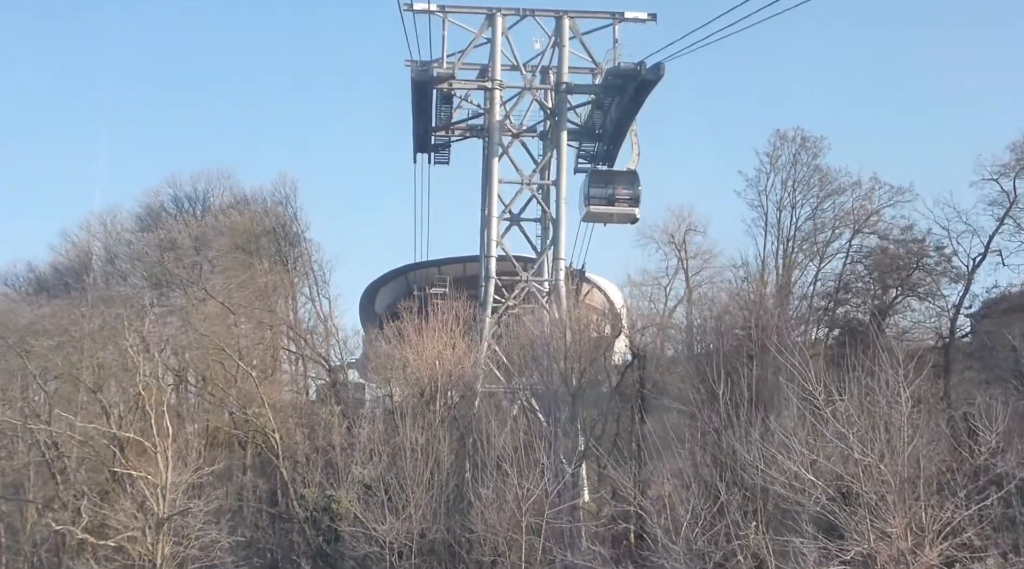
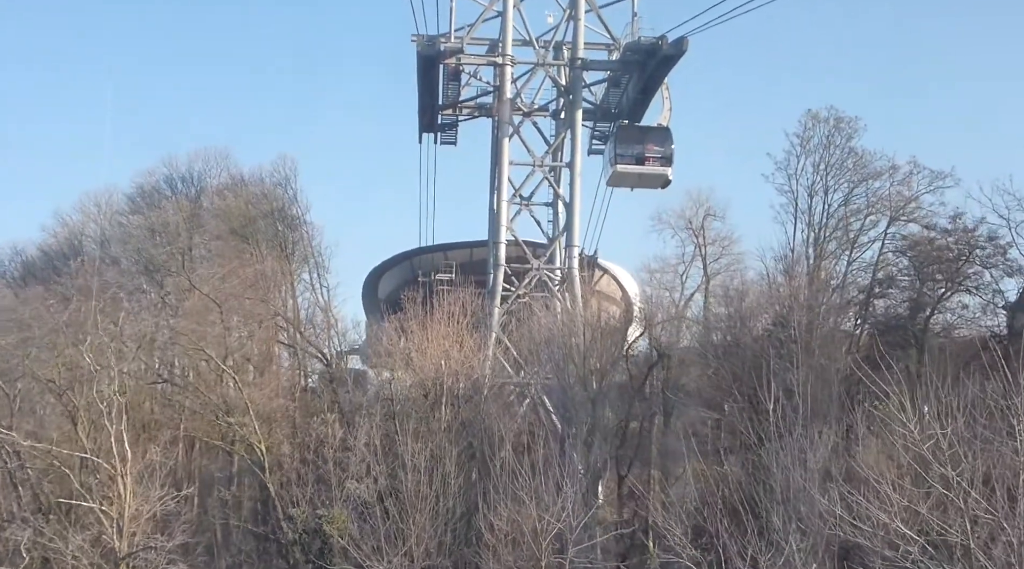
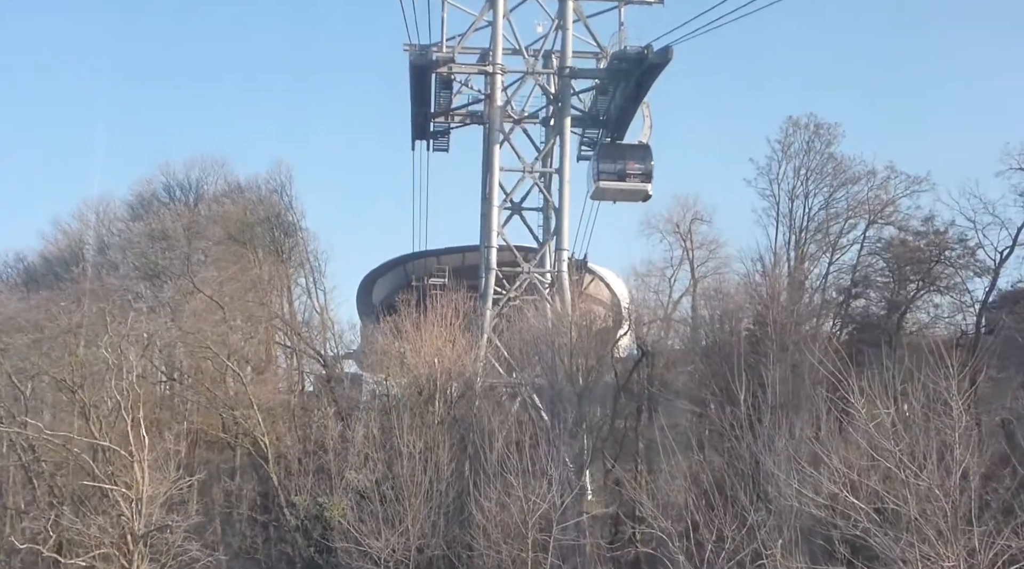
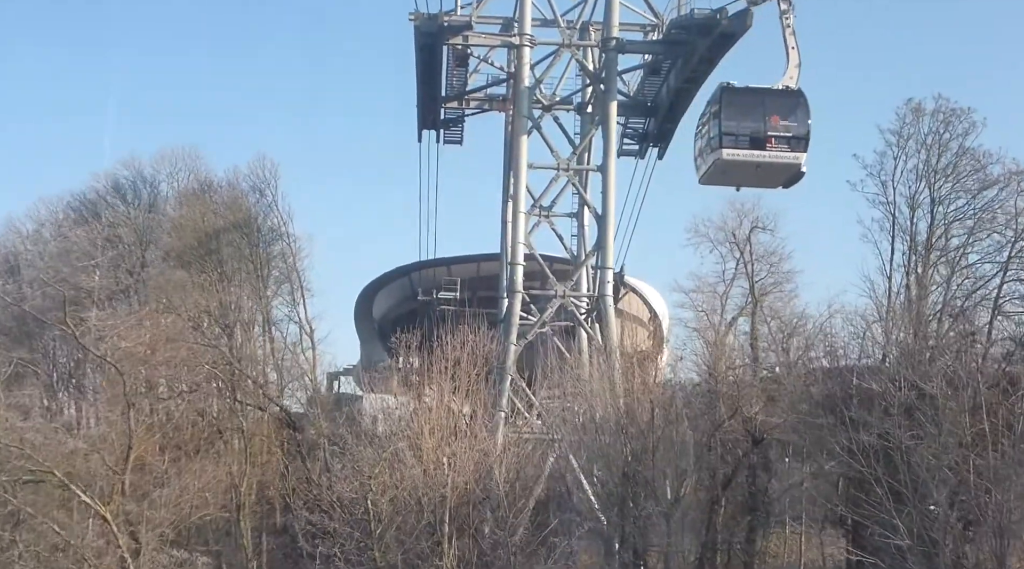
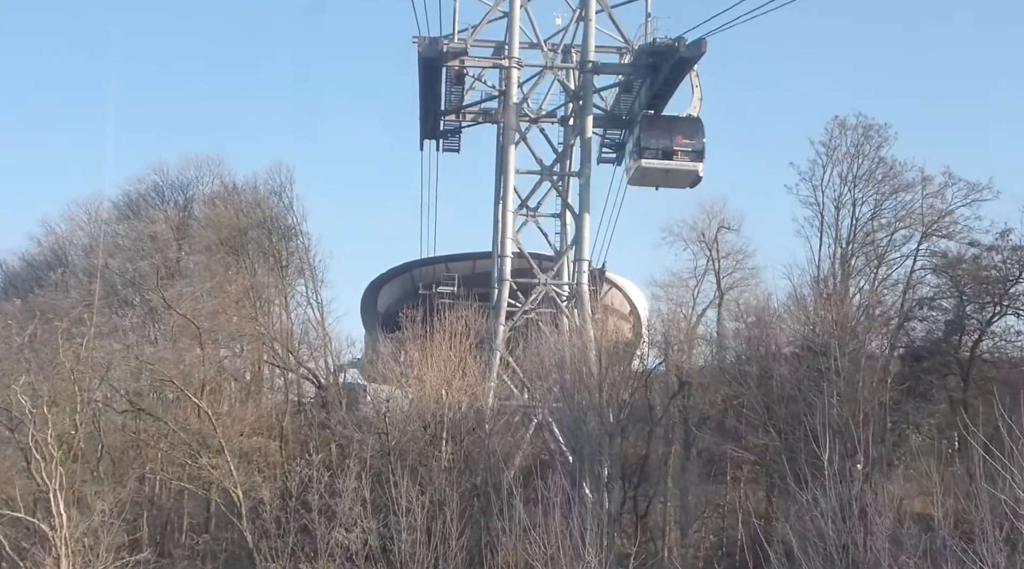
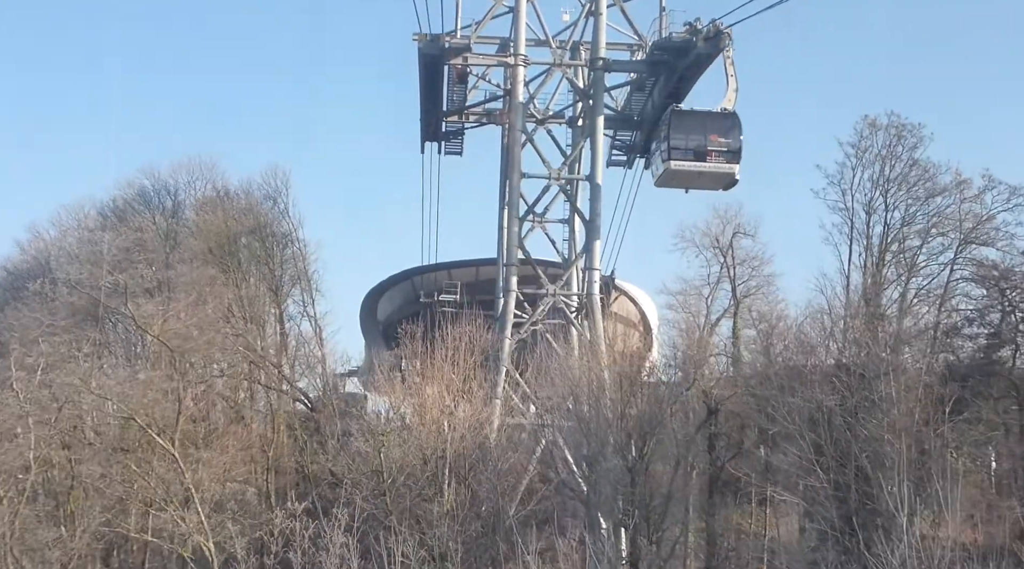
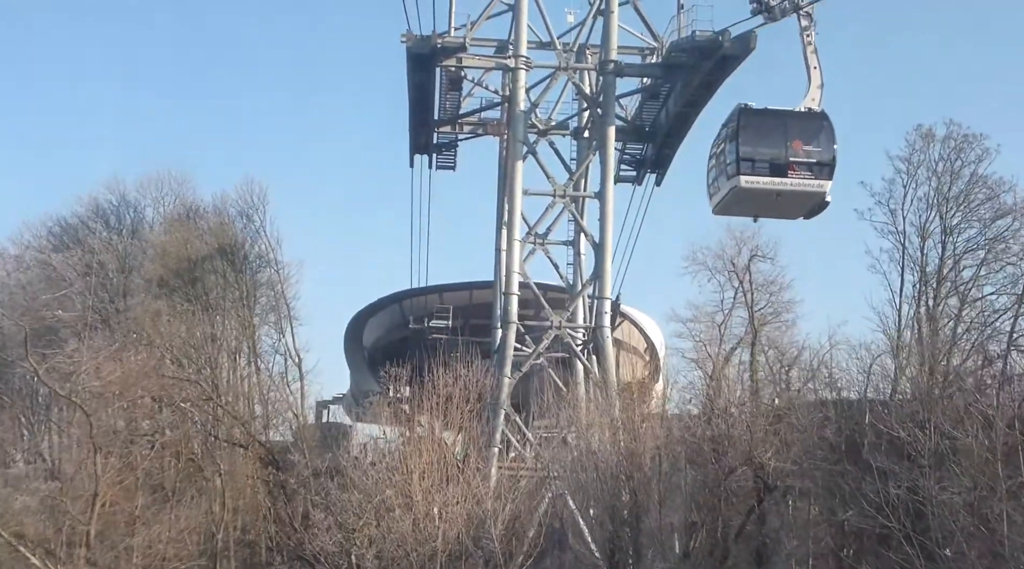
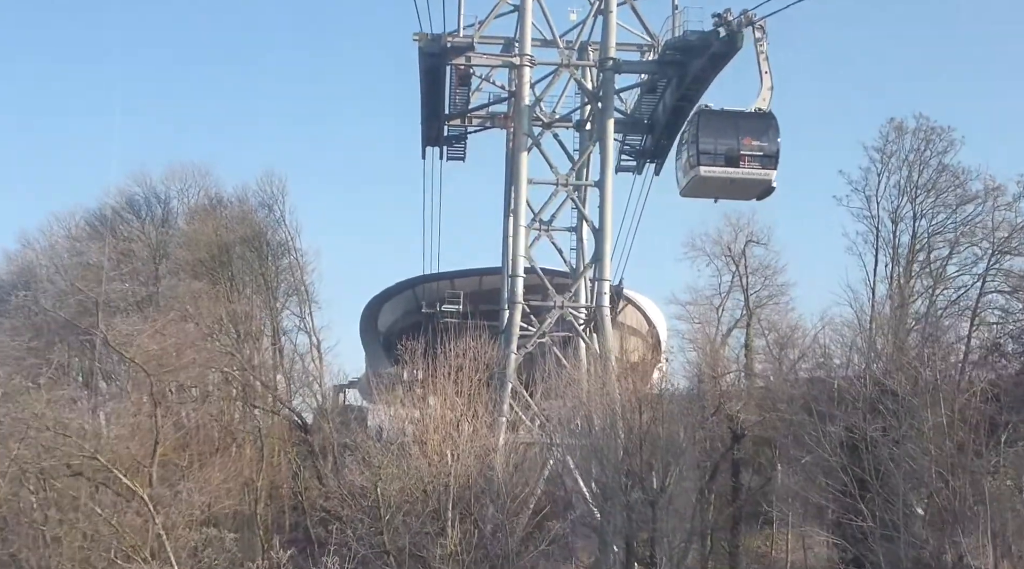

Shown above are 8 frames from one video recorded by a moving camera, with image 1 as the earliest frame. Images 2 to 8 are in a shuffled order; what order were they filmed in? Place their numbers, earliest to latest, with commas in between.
3, 2, 5, 6, 8, 4, 7
